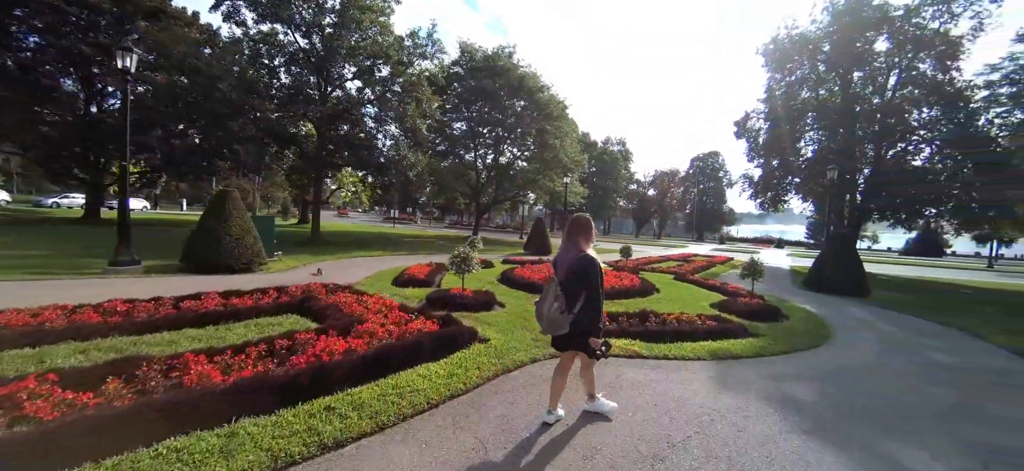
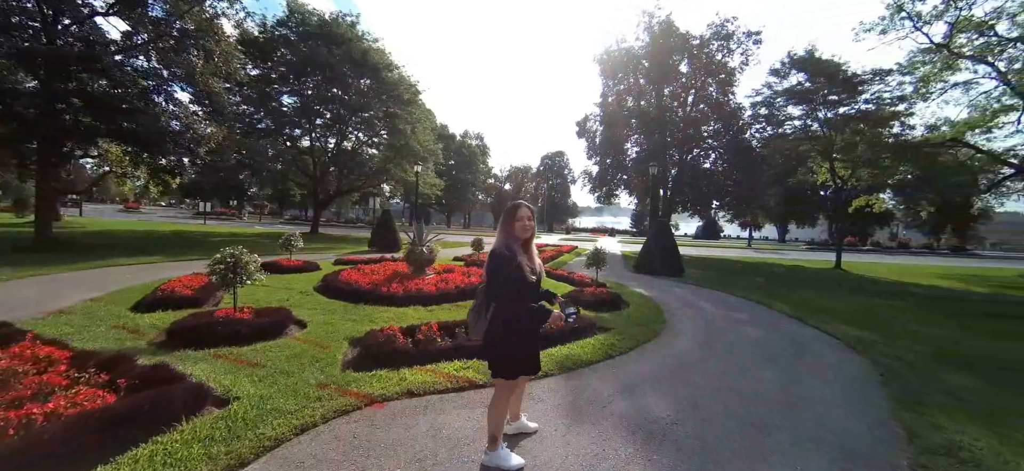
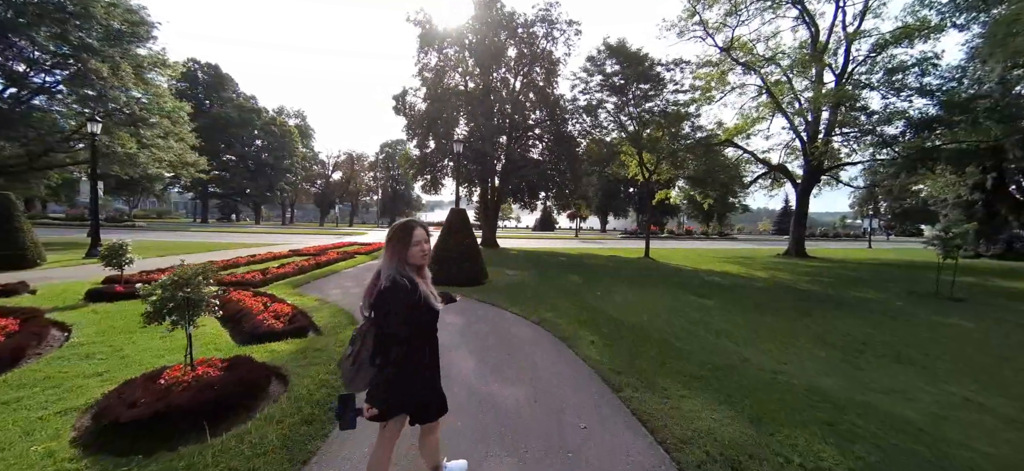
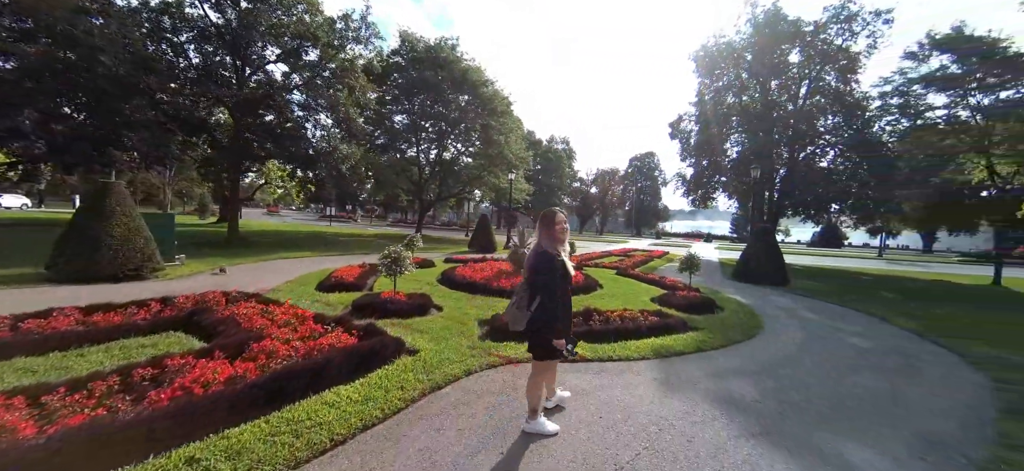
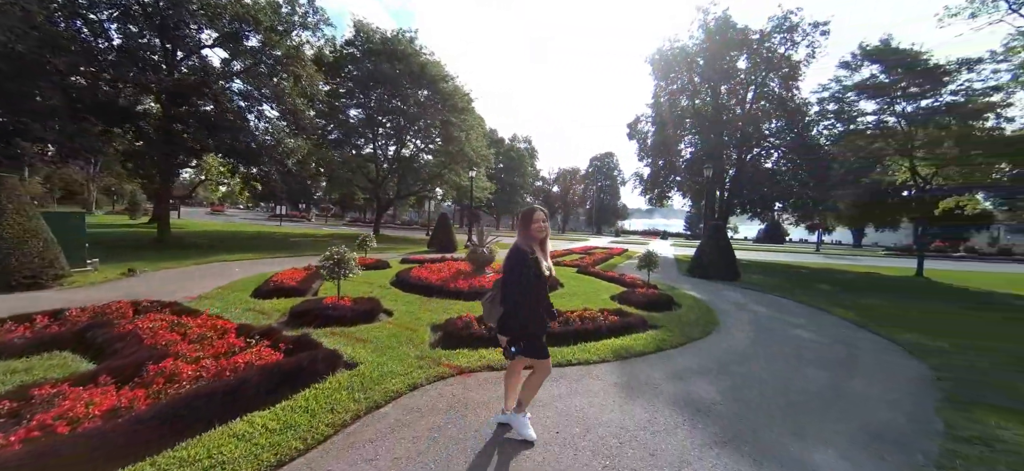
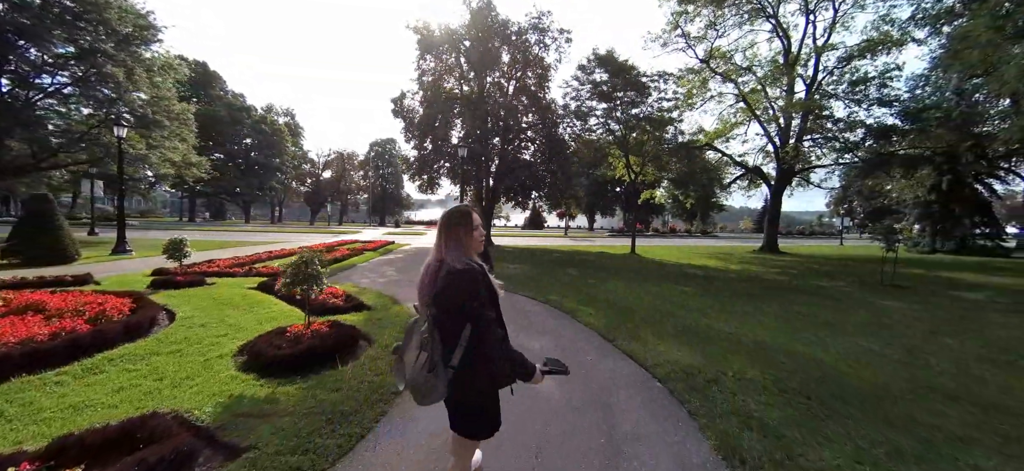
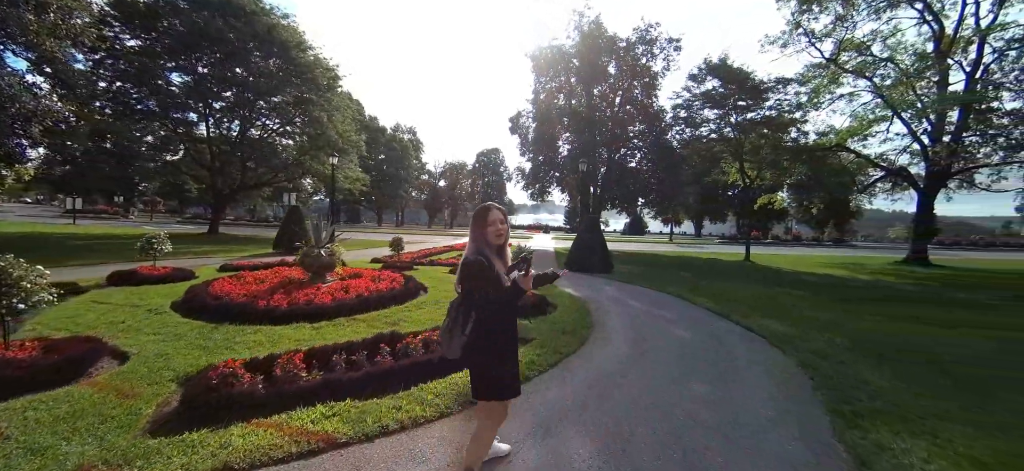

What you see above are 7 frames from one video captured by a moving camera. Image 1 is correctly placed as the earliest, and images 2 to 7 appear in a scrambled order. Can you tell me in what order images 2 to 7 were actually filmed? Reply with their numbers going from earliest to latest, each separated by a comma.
4, 5, 2, 7, 6, 3
